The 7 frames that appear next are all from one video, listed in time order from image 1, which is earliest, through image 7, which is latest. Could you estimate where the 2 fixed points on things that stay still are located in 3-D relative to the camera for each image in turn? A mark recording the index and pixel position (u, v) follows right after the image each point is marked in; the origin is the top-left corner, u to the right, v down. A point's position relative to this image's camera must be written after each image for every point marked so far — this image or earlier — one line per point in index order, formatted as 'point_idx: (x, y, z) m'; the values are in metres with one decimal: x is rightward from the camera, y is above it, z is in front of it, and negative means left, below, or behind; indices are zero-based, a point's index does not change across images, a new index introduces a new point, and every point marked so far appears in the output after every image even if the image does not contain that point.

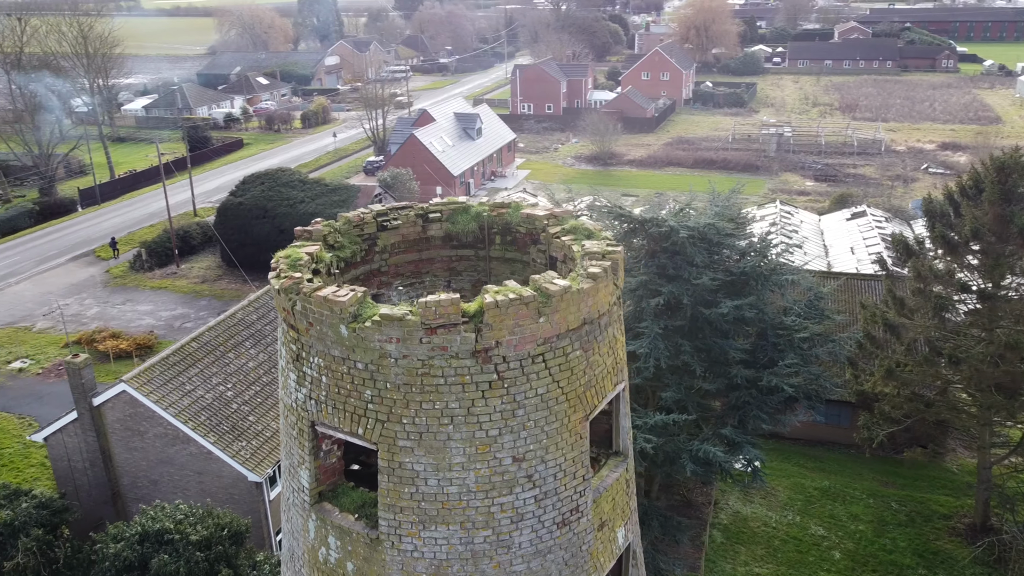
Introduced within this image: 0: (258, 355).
0: (-5.5, -1.5, +17.8) m
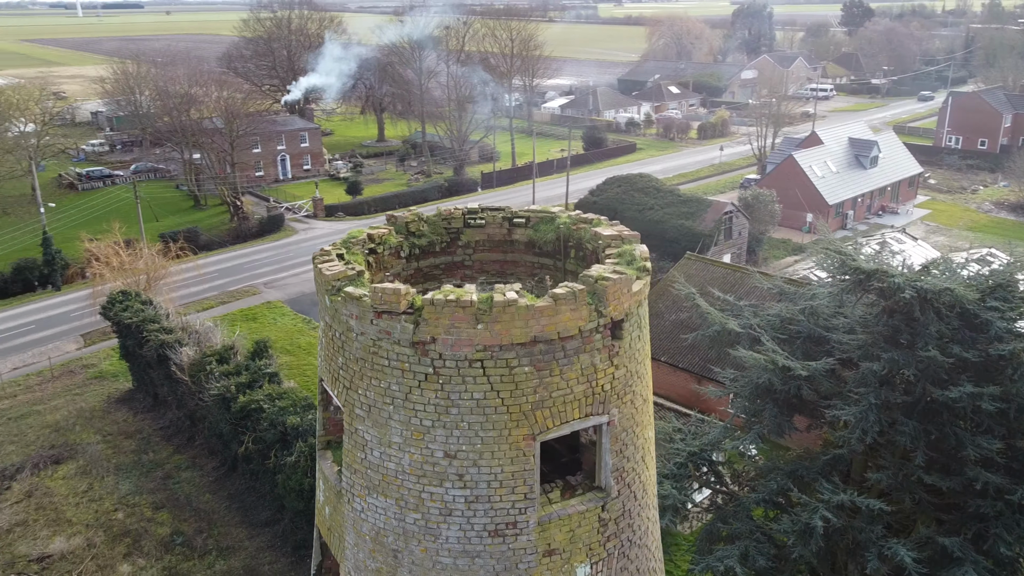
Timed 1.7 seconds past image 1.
0: (+0.3, -1.2, +19.2) m
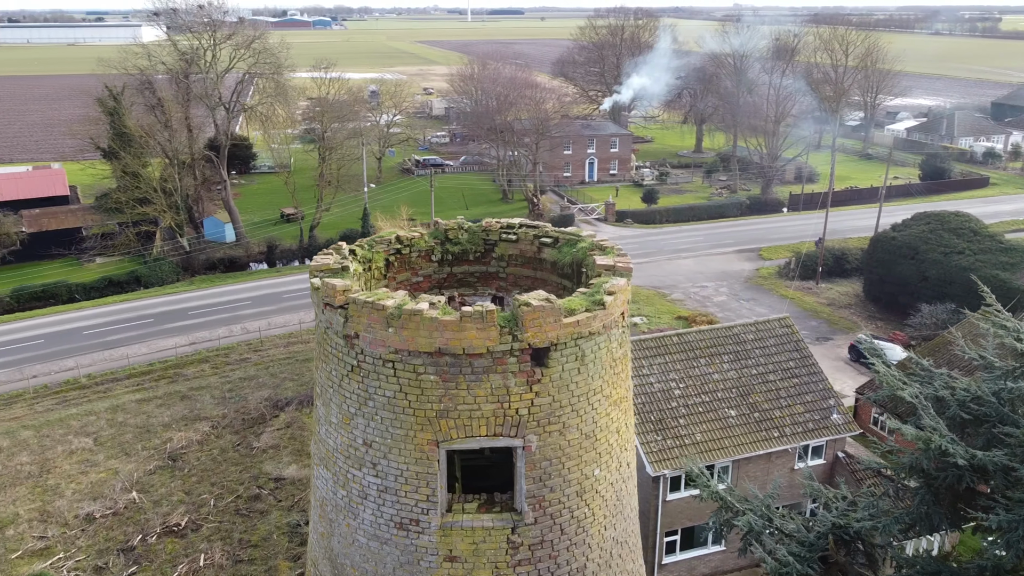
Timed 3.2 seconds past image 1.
0: (+4.7, -1.8, +18.4) m
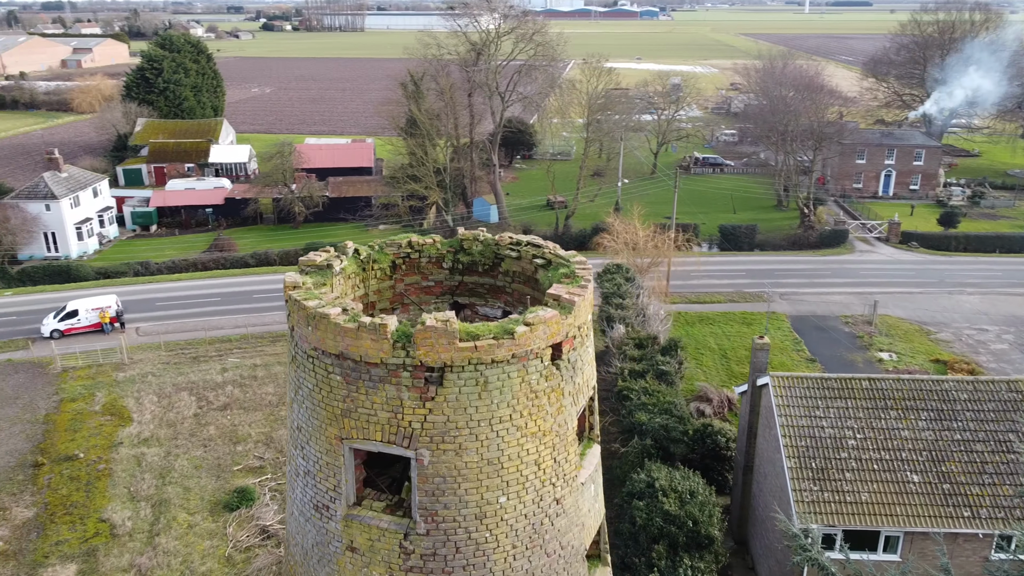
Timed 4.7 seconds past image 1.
0: (+7.9, -2.7, +16.1) m
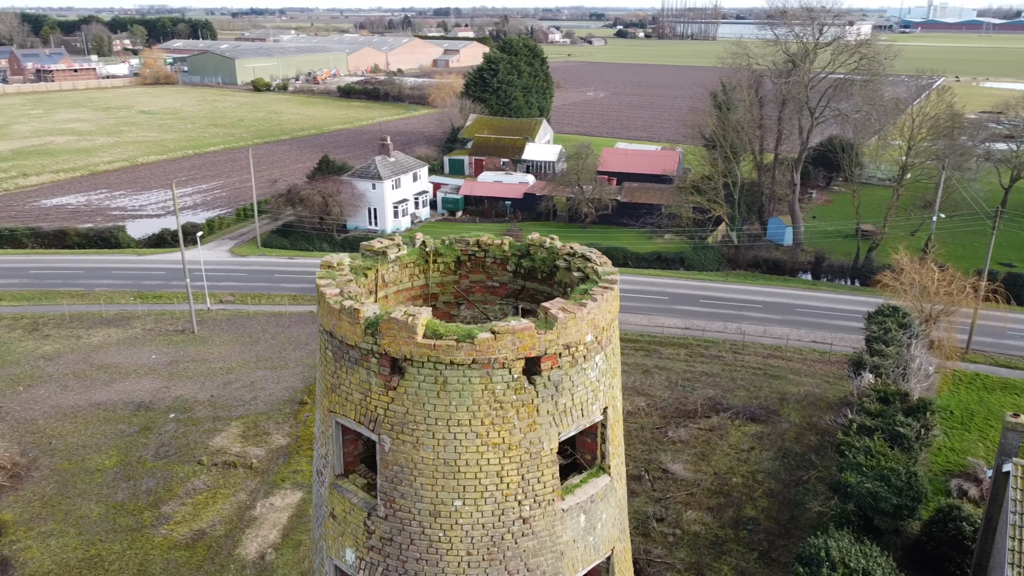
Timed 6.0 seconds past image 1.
0: (+10.4, -4.2, +12.3) m
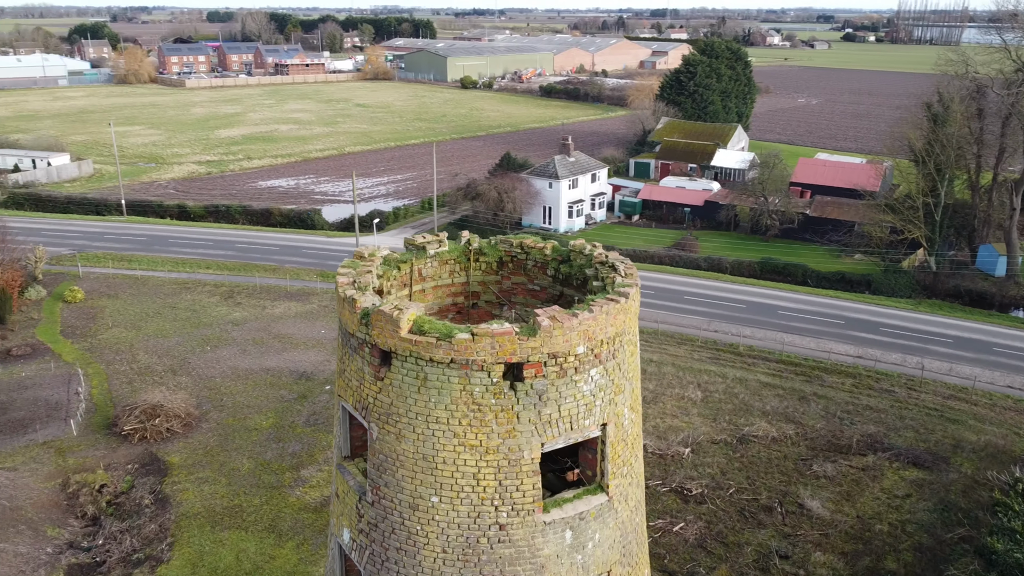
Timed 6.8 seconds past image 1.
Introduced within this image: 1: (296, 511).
0: (+11.1, -5.1, +9.7) m
1: (-5.2, -5.4, +19.6) m
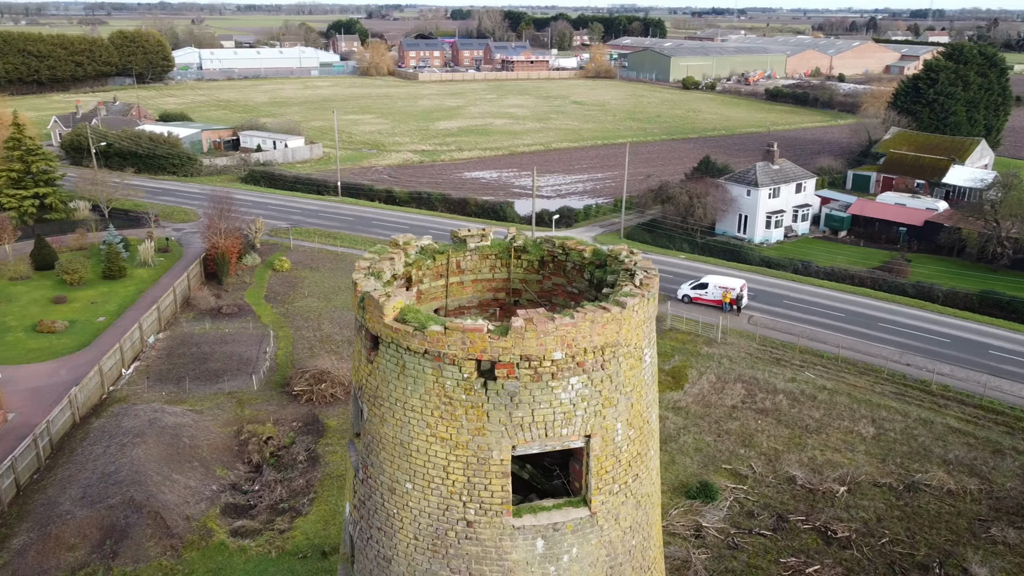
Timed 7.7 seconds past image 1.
0: (+11.0, -6.2, +6.7) m
1: (-2.2, -5.0, +20.5) m
